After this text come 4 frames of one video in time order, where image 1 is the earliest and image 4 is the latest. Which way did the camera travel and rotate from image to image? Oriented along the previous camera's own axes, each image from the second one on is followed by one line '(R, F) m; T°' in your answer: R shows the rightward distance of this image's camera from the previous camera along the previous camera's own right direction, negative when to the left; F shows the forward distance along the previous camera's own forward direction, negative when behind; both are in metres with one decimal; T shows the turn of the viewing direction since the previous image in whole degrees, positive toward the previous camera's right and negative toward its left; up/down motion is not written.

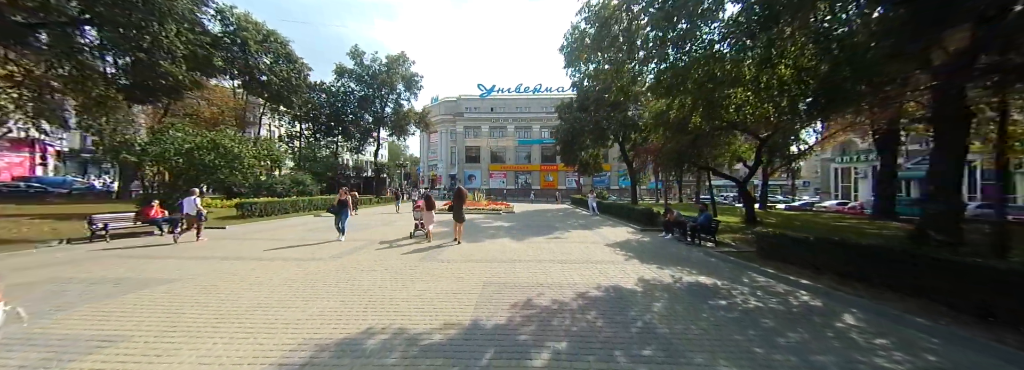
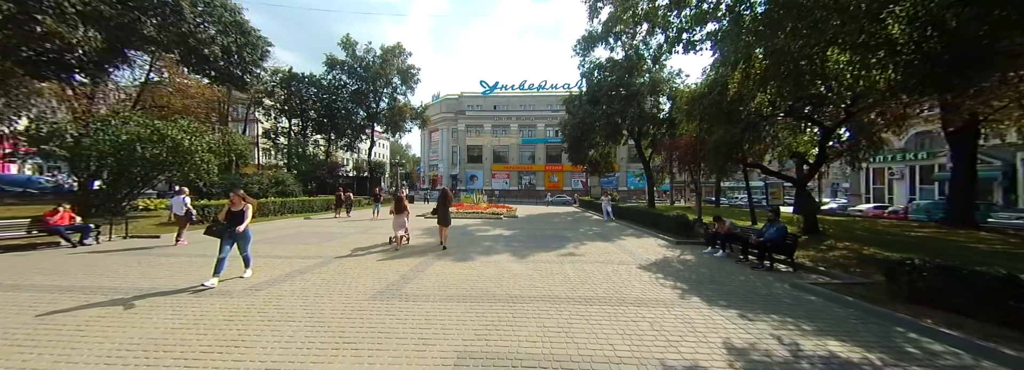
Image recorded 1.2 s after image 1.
(+0.1, +2.6) m; -1°
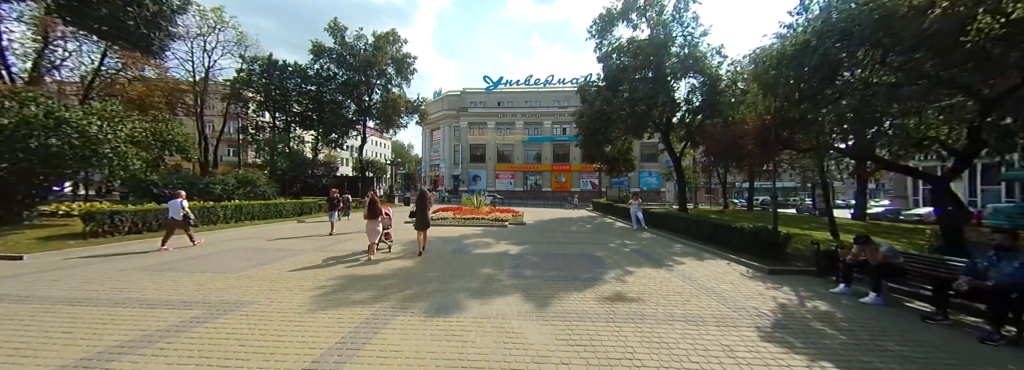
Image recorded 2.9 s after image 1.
(-0.2, +3.3) m; -1°
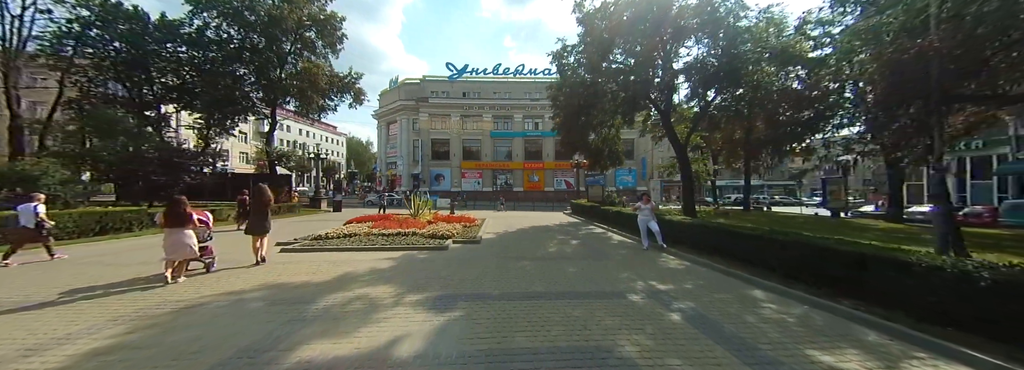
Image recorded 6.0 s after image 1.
(+0.9, +5.4) m; +5°
